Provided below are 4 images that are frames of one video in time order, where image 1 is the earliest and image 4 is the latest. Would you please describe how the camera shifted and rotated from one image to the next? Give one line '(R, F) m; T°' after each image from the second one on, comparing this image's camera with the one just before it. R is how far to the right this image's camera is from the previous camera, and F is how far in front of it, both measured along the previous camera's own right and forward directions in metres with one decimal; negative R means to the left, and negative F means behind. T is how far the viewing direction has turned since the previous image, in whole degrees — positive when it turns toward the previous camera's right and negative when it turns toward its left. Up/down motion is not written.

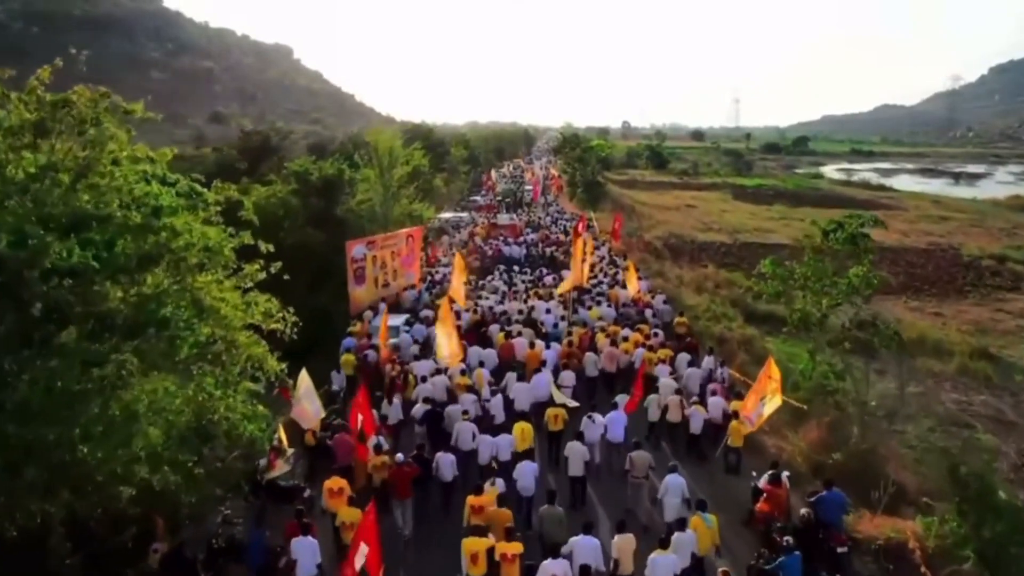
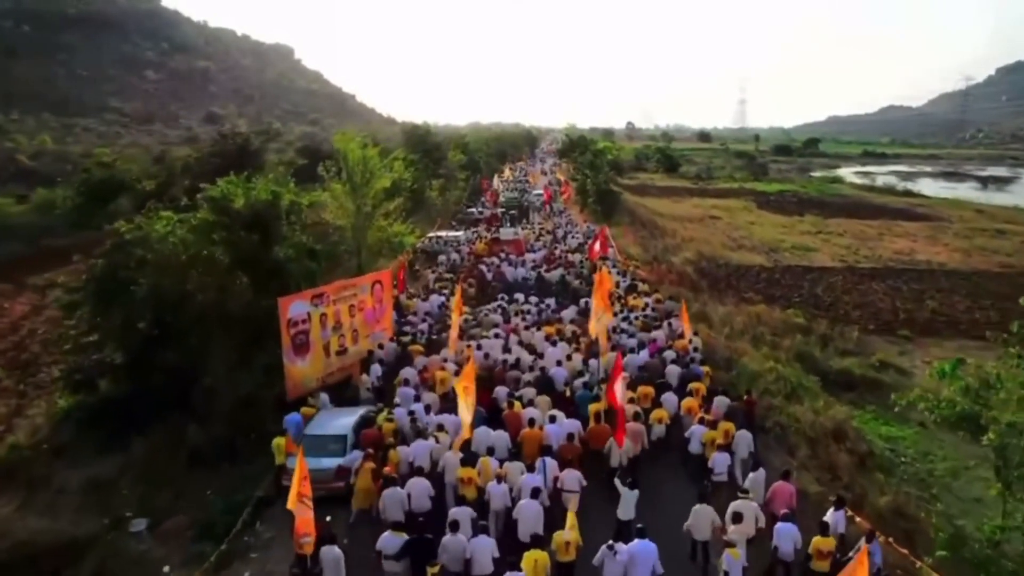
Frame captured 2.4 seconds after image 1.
(0.0, +6.2) m; 0°
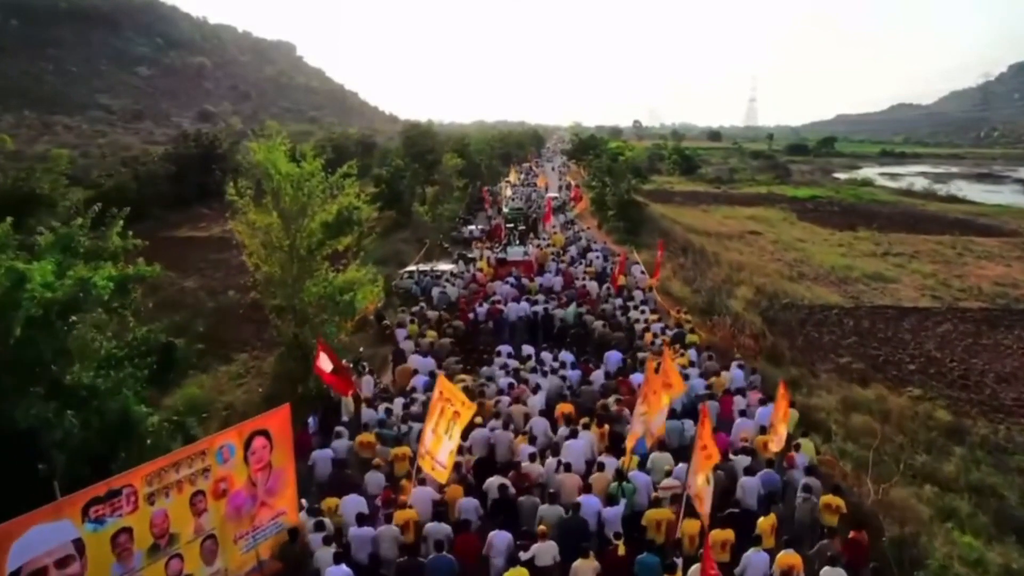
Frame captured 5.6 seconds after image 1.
(-0.1, +8.4) m; 0°
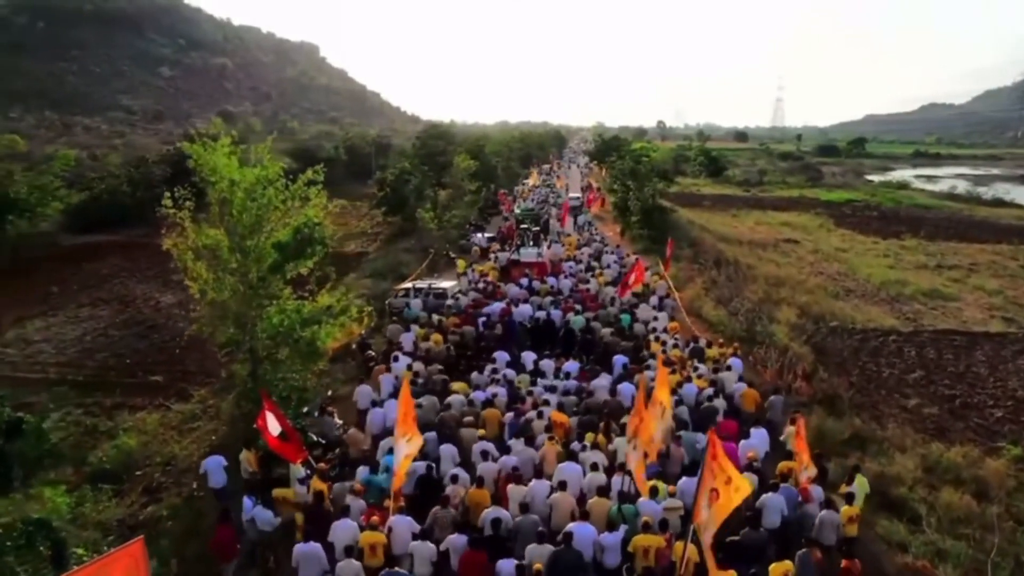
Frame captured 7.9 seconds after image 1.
(+0.5, +3.3) m; -2°
